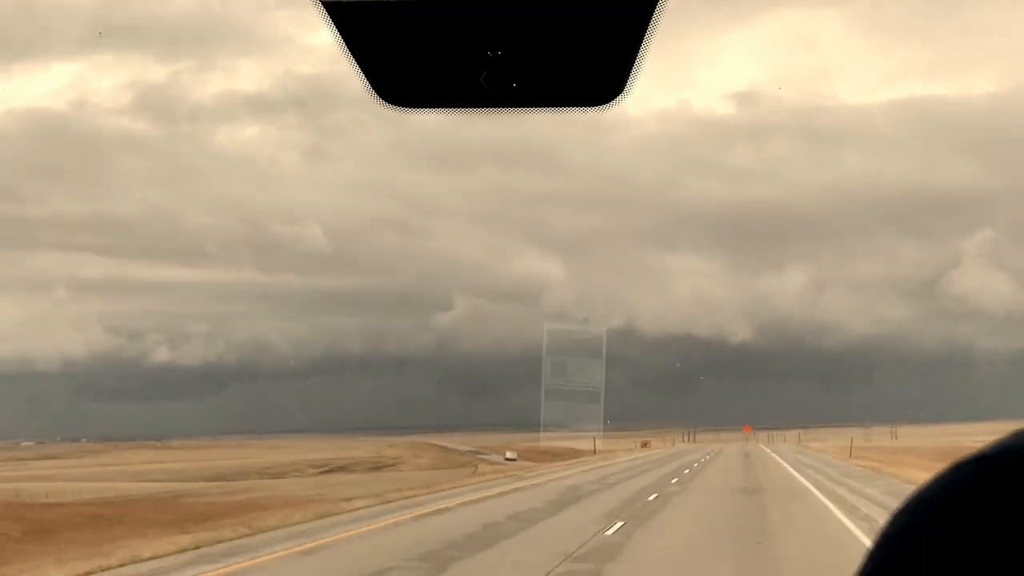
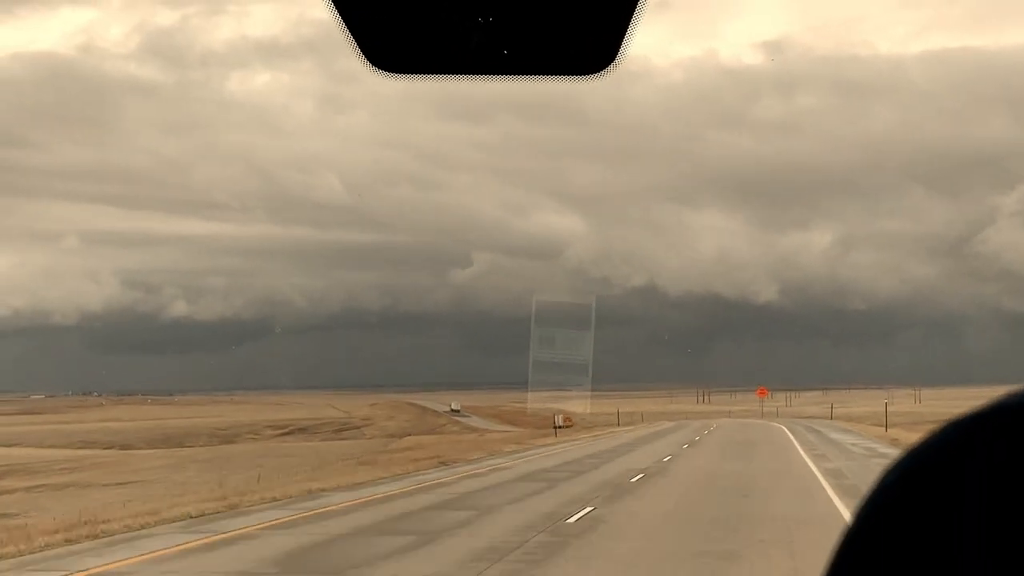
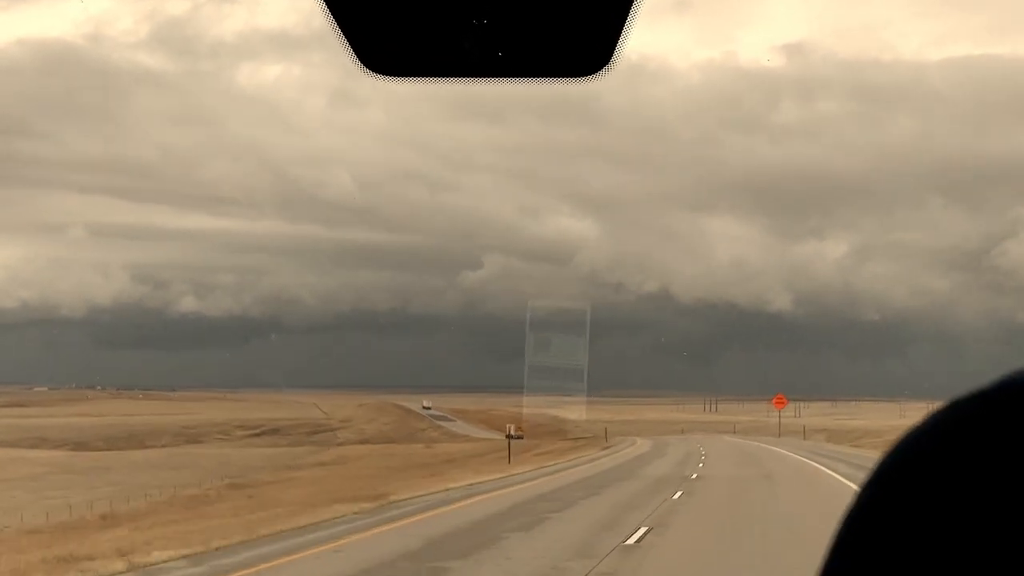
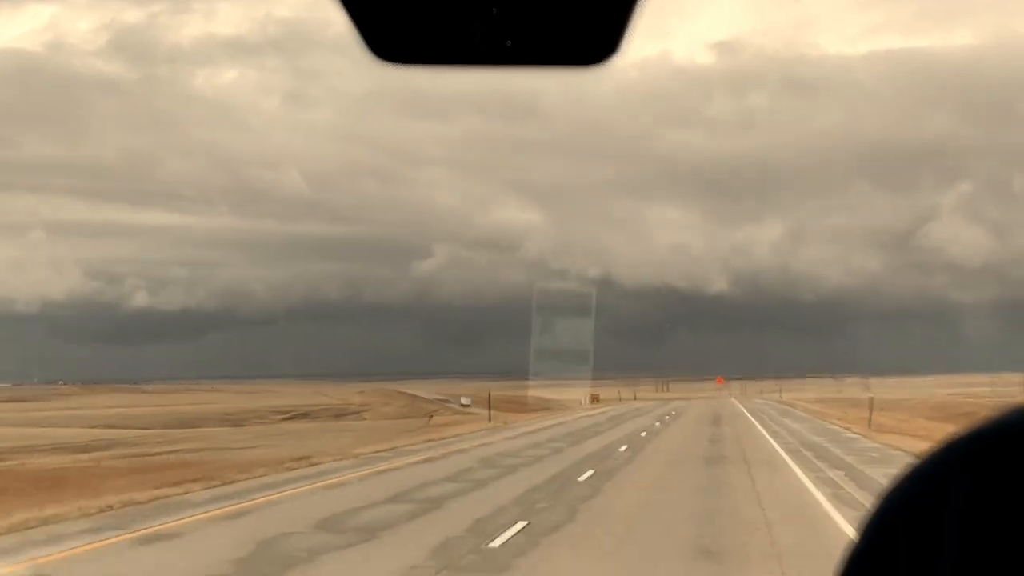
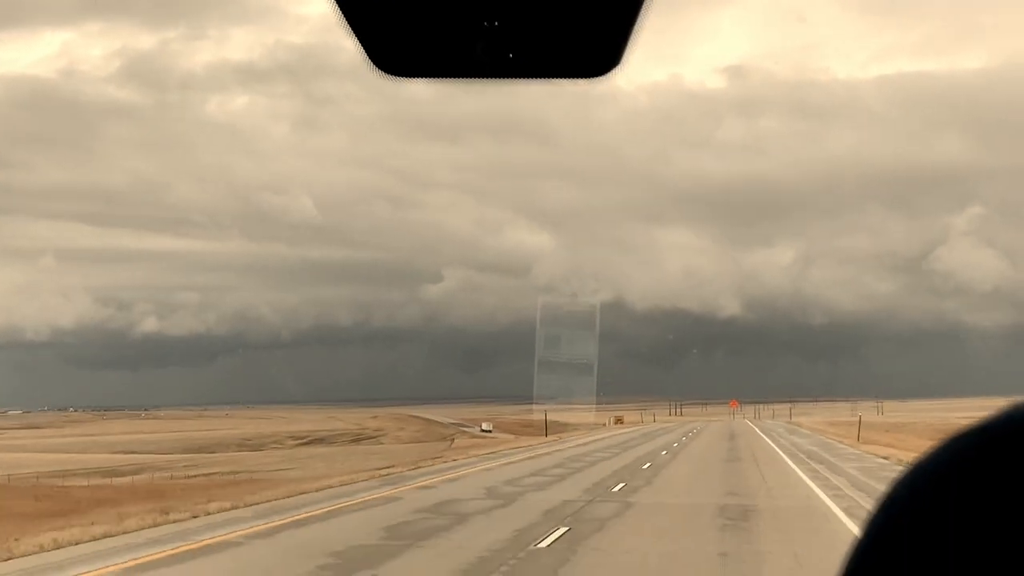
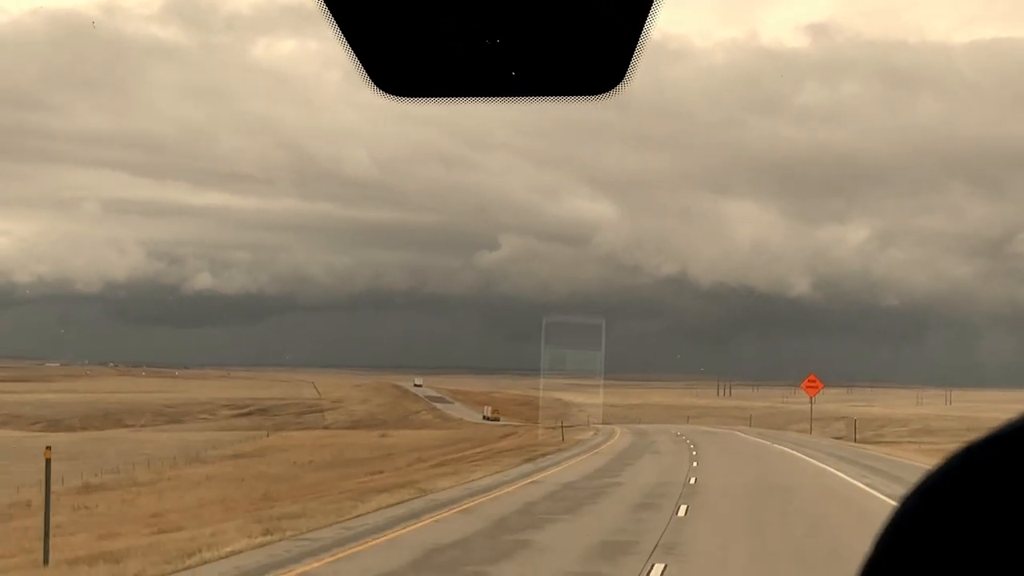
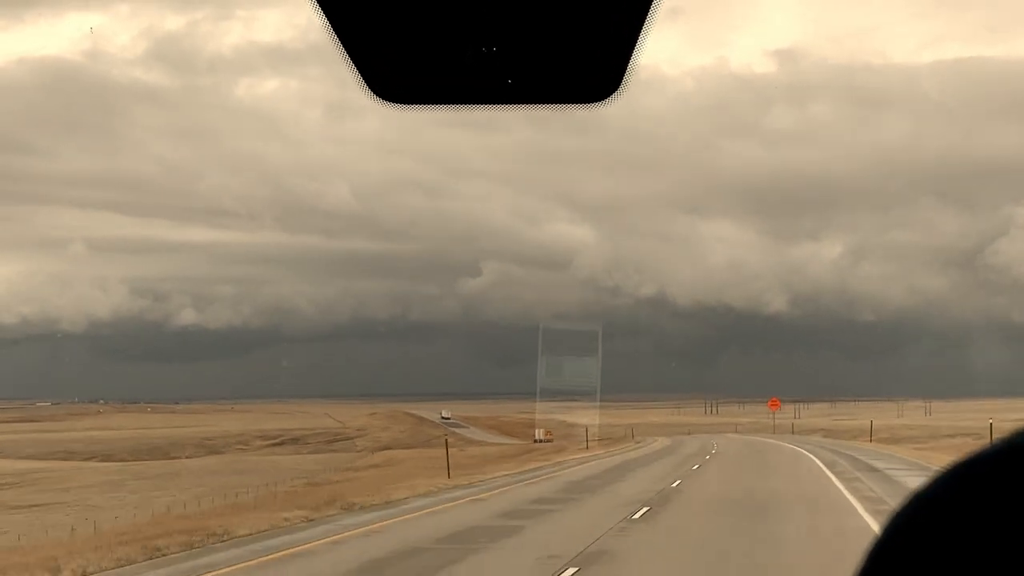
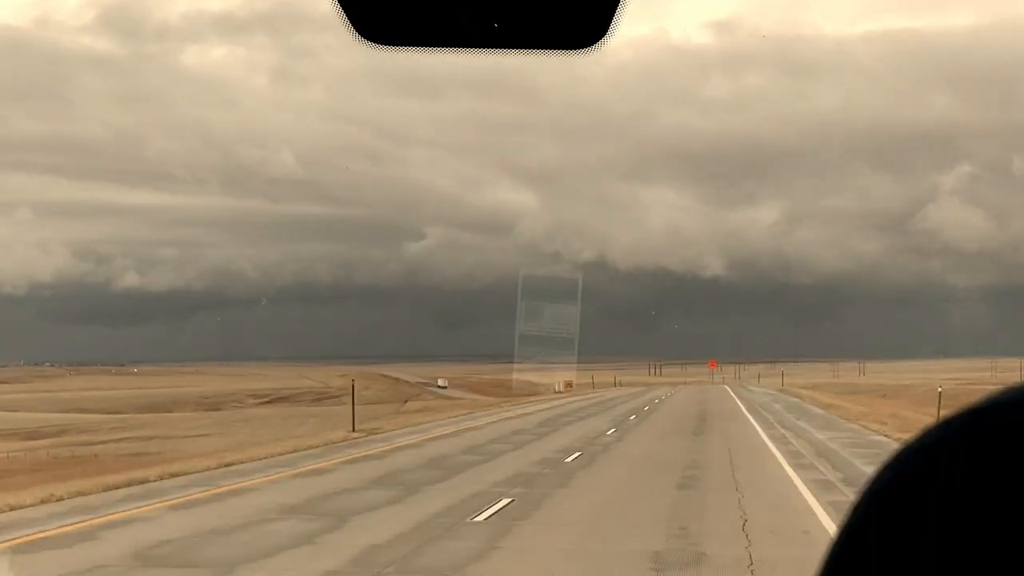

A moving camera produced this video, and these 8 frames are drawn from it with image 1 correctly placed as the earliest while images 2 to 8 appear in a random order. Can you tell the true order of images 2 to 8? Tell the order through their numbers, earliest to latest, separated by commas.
5, 4, 8, 2, 7, 3, 6
